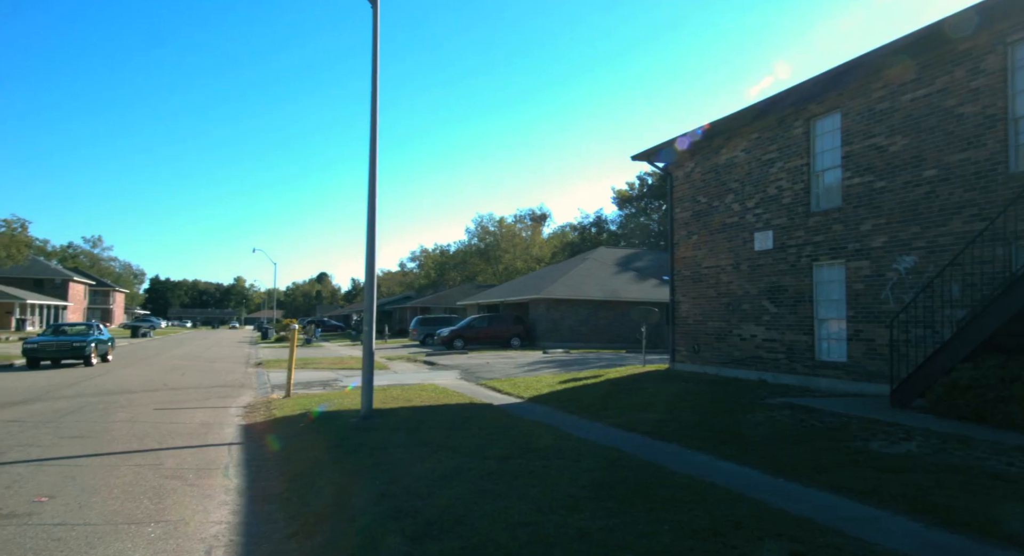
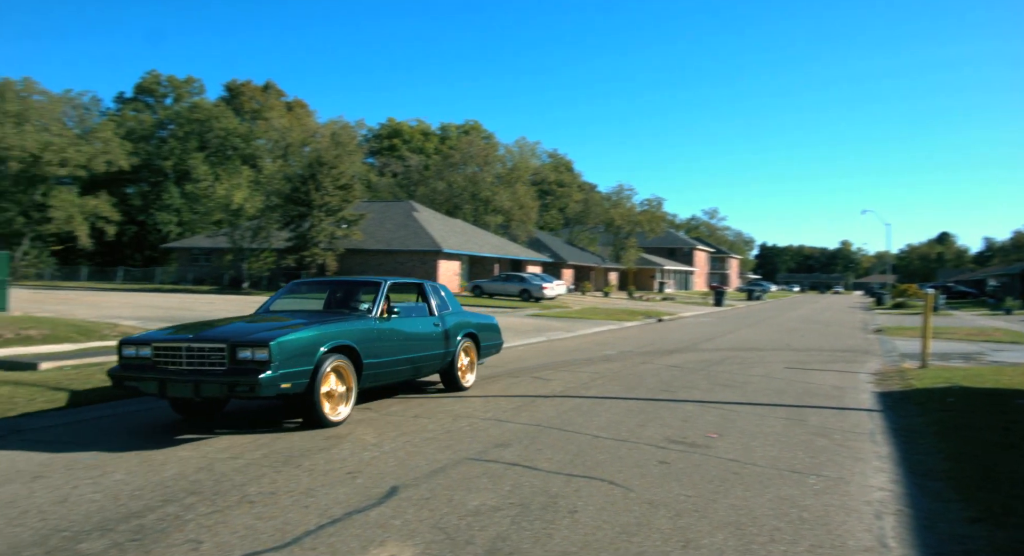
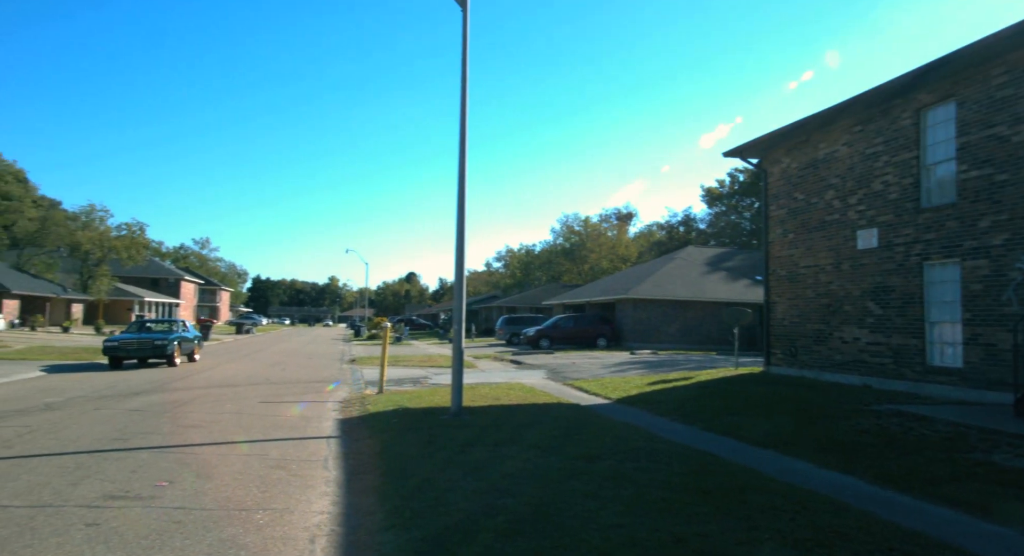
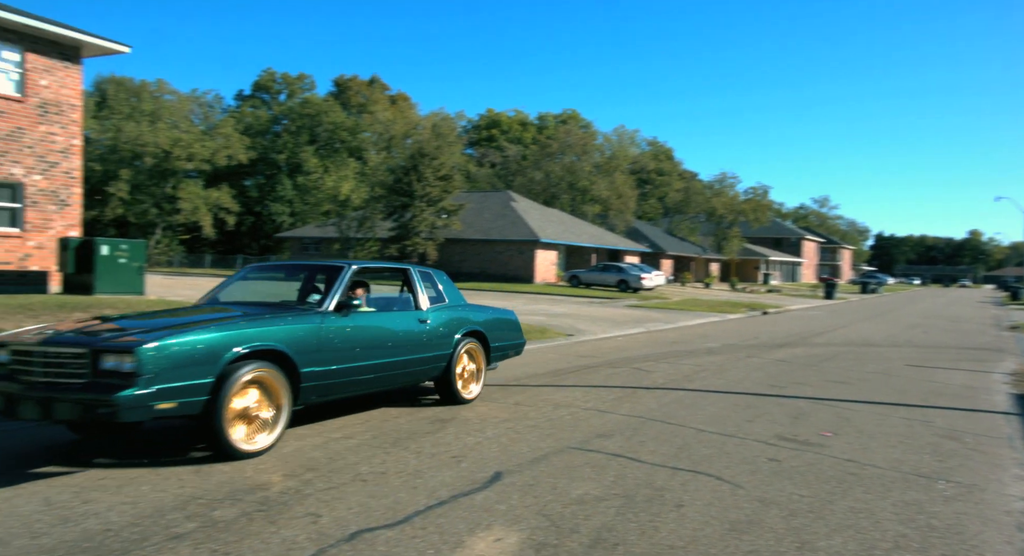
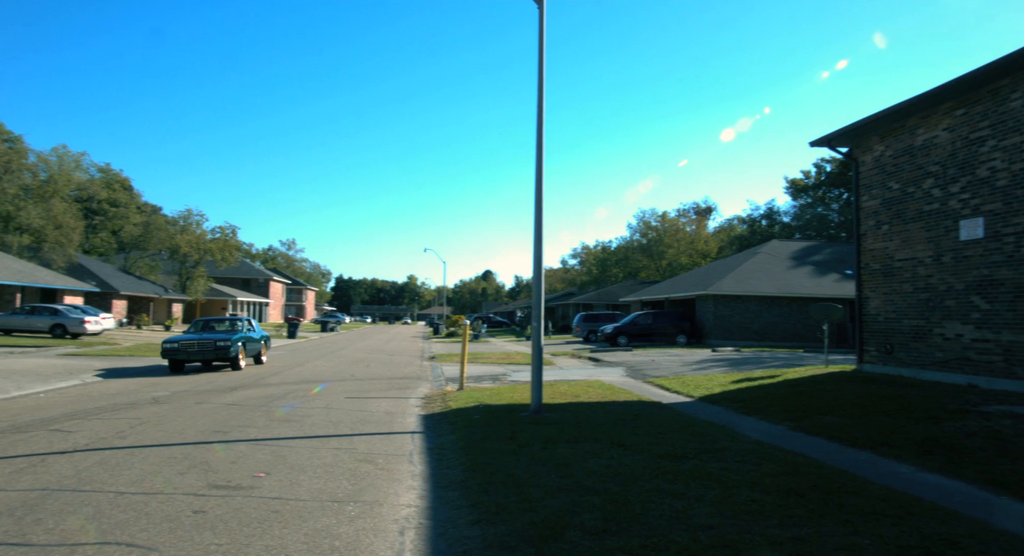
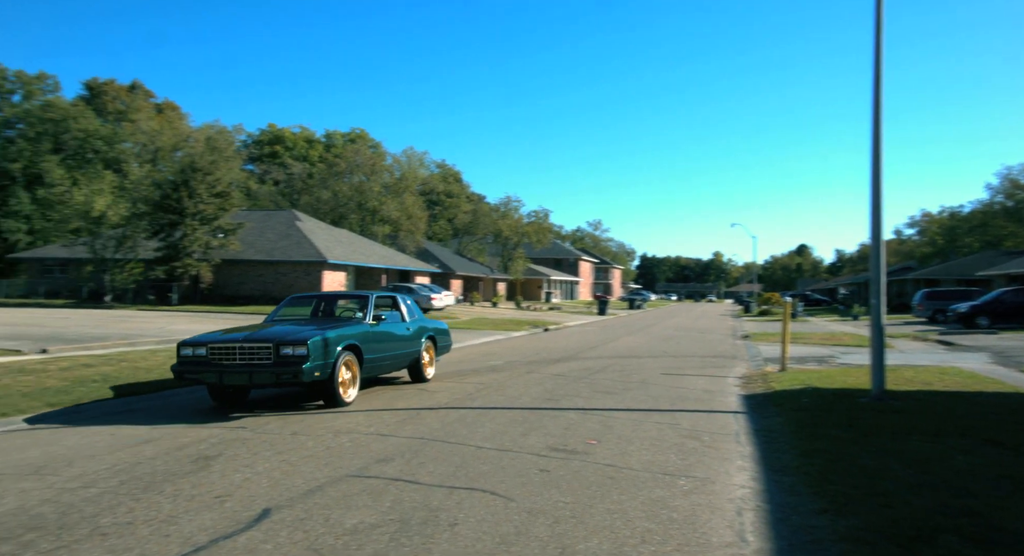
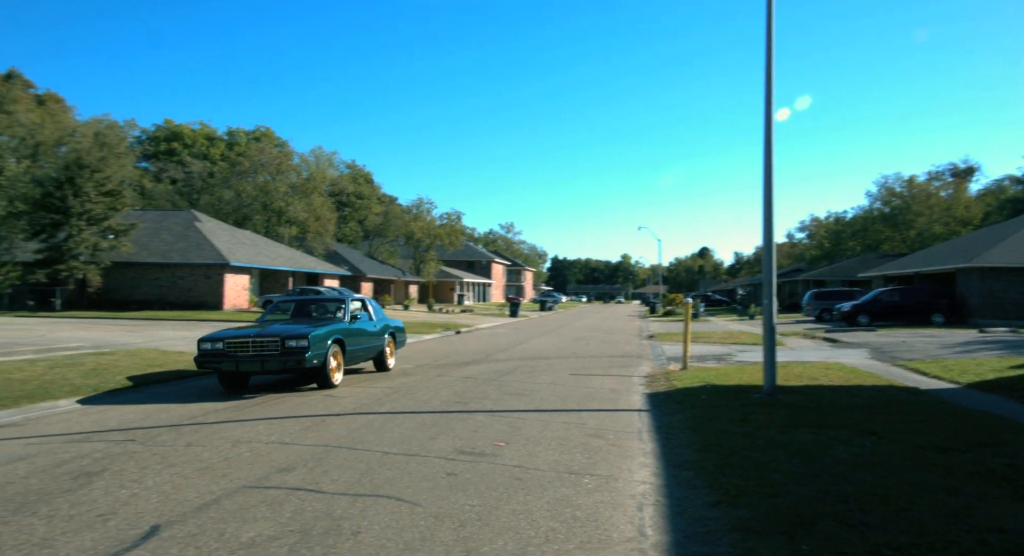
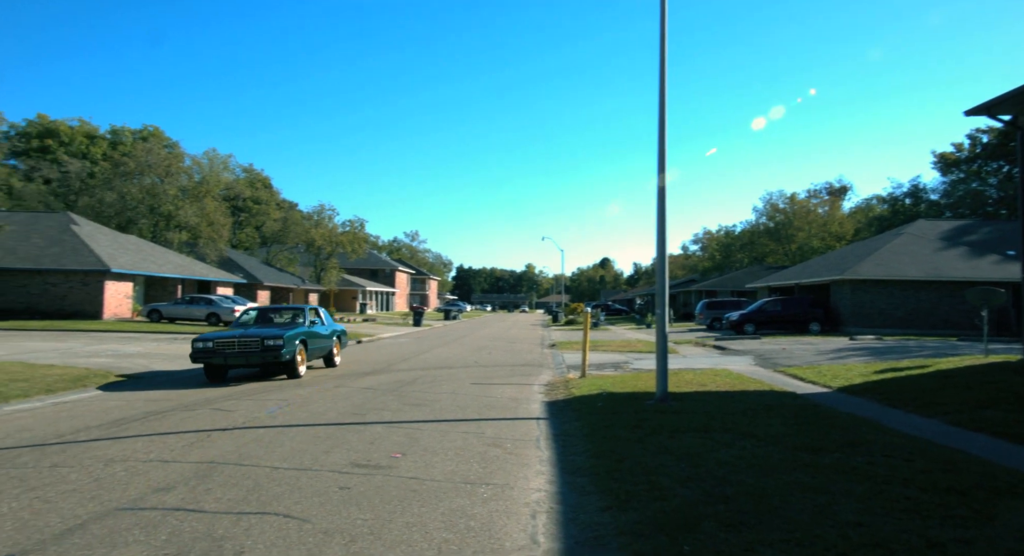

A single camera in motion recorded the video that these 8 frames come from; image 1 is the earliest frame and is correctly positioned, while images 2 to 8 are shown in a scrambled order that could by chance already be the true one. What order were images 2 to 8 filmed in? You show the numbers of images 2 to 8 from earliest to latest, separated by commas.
3, 5, 8, 7, 6, 2, 4
